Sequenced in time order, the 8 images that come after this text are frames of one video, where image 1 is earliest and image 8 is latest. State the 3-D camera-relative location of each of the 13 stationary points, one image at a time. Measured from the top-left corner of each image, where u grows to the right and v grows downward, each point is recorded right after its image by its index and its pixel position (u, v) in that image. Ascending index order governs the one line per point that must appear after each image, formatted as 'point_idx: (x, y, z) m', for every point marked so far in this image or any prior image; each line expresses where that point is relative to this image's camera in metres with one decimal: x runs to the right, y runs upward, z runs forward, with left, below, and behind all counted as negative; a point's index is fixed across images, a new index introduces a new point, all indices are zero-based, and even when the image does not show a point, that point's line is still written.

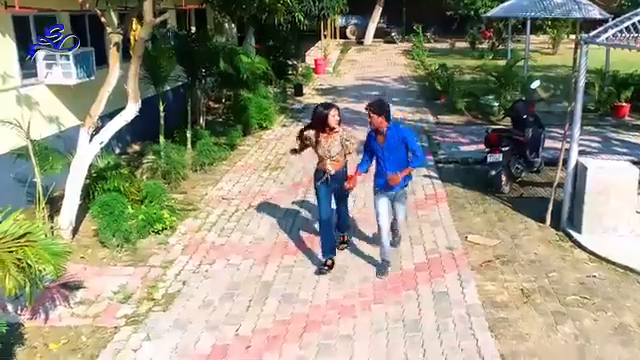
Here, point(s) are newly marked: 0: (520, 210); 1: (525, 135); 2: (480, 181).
0: (+3.4, -0.6, +8.4) m
1: (+3.8, +0.6, +9.0) m
2: (+3.2, -0.1, +9.9) m
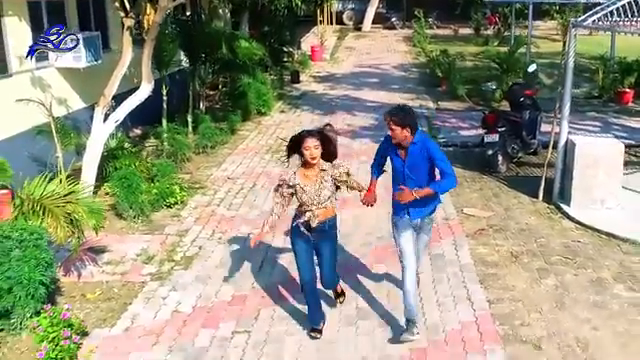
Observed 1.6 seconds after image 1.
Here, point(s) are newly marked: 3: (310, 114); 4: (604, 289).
0: (+3.5, -0.2, +9.0) m
1: (+3.9, +1.1, +9.6) m
2: (+3.3, +0.4, +10.5) m
3: (-0.4, +2.2, +17.0) m
4: (+3.2, -1.3, +5.7) m
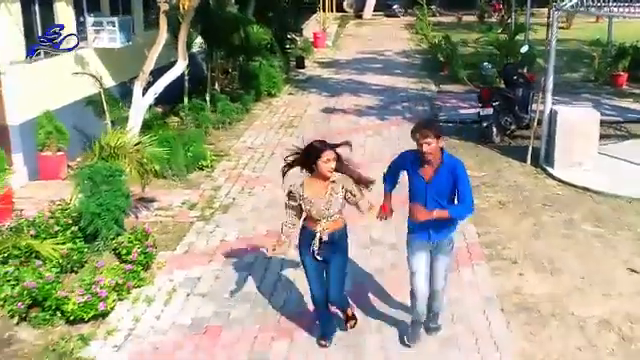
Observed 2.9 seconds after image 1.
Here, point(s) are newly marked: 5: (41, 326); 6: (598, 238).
0: (+3.8, +0.5, +10.2) m
1: (+4.1, +1.8, +10.7) m
2: (+3.6, +1.1, +11.7) m
3: (-0.1, +3.1, +18.1) m
4: (+3.5, -0.6, +7.0) m
5: (-2.7, -1.4, +4.8) m
6: (+3.6, -0.8, +6.5) m
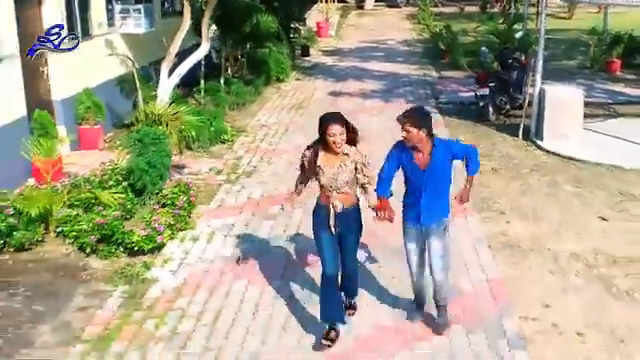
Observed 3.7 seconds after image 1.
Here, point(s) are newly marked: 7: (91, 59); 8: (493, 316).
0: (+4.0, +1.1, +11.2) m
1: (+4.4, +2.4, +11.7) m
2: (+3.8, +1.7, +12.7) m
3: (+0.1, +3.8, +19.1) m
4: (+3.7, -0.1, +8.0) m
5: (-2.4, -0.9, +5.8) m
6: (+3.8, -0.2, +7.5) m
7: (-4.6, +2.3, +10.0) m
8: (+1.6, -1.3, +4.8) m
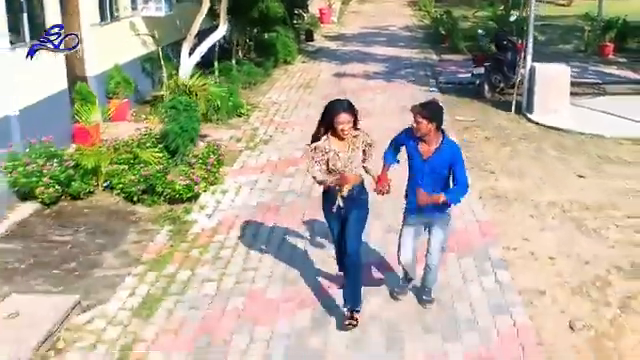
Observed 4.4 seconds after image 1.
0: (+4.2, +1.8, +12.1) m
1: (+4.6, +3.1, +12.6) m
2: (+4.0, +2.4, +13.6) m
3: (+0.3, +4.7, +19.9) m
4: (+3.9, +0.5, +8.9) m
5: (-2.3, -0.3, +6.8) m
6: (+4.0, +0.3, +8.5) m
7: (-4.4, +3.0, +10.9) m
8: (+1.8, -0.8, +5.8) m
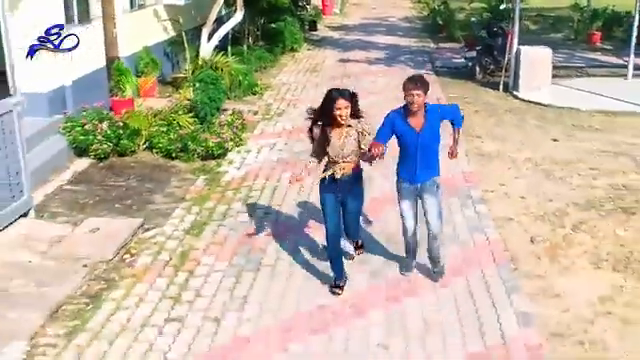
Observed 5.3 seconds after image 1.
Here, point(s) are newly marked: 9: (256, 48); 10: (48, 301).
0: (+4.4, +2.5, +13.3) m
1: (+4.7, +3.8, +13.8) m
2: (+4.2, +3.1, +14.8) m
3: (+0.5, +5.5, +21.1) m
4: (+4.1, +1.2, +10.1) m
5: (-2.1, +0.3, +8.0) m
6: (+4.2, +1.0, +9.7) m
7: (-4.2, +3.7, +12.1) m
8: (+1.9, -0.1, +7.0) m
9: (-2.1, +4.4, +16.7) m
10: (-2.5, -1.1, +4.7) m
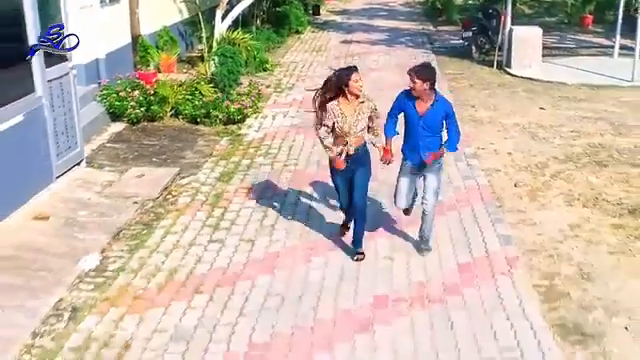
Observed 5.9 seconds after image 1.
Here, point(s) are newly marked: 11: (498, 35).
0: (+4.6, +3.2, +14.2) m
1: (+4.9, +4.6, +14.6) m
2: (+4.3, +3.9, +15.7) m
3: (+0.6, +6.4, +21.9) m
4: (+4.2, +1.9, +11.0) m
5: (-1.9, +1.0, +8.9) m
6: (+4.4, +1.7, +10.6) m
7: (-4.0, +4.4, +12.9) m
8: (+2.1, +0.5, +8.0) m
9: (-1.9, +5.2, +17.6) m
10: (-2.3, -0.5, +5.6) m
11: (+4.9, +4.0, +14.0) m
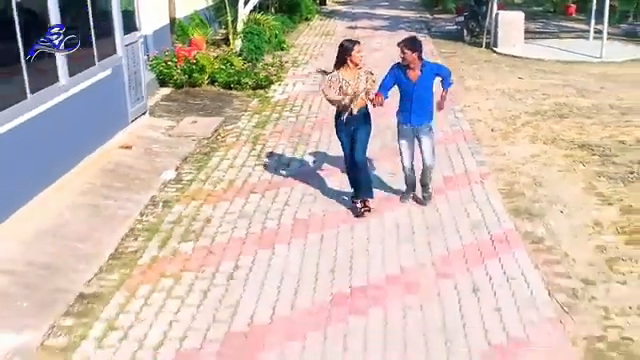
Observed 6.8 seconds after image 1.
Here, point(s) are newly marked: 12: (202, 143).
0: (+4.8, +4.2, +15.9) m
1: (+5.2, +5.5, +16.3) m
2: (+4.6, +4.9, +17.4) m
3: (+0.9, +7.4, +23.6) m
4: (+4.5, +2.8, +12.8) m
5: (-1.6, +1.9, +10.7) m
6: (+4.6, +2.6, +12.4) m
7: (-3.8, +5.4, +14.6) m
8: (+2.4, +1.4, +9.7) m
9: (-1.7, +6.2, +19.3) m
10: (-2.0, +0.4, +7.4) m
11: (+5.2, +4.9, +15.7) m
12: (-1.8, +0.6, +7.8) m
